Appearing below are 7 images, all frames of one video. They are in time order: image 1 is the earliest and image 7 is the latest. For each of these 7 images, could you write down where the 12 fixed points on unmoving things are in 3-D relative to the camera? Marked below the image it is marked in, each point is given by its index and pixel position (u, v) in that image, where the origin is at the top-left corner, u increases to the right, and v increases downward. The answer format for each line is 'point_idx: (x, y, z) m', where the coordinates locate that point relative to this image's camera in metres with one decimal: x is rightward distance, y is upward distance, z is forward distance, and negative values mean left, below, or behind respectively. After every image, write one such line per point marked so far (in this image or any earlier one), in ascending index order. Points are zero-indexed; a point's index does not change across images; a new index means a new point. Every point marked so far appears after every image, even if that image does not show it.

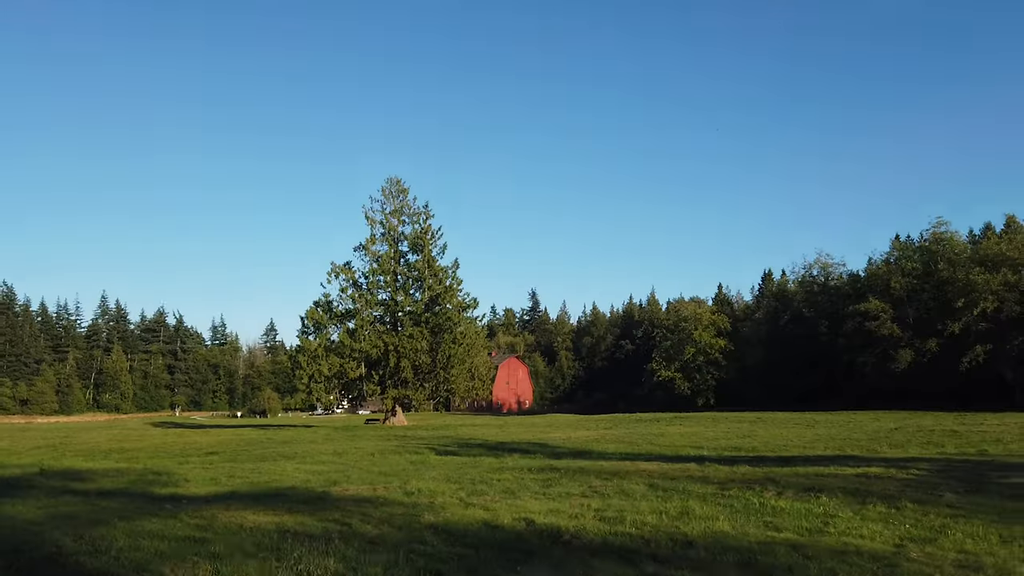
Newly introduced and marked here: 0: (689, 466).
0: (+3.4, -3.4, +13.9) m
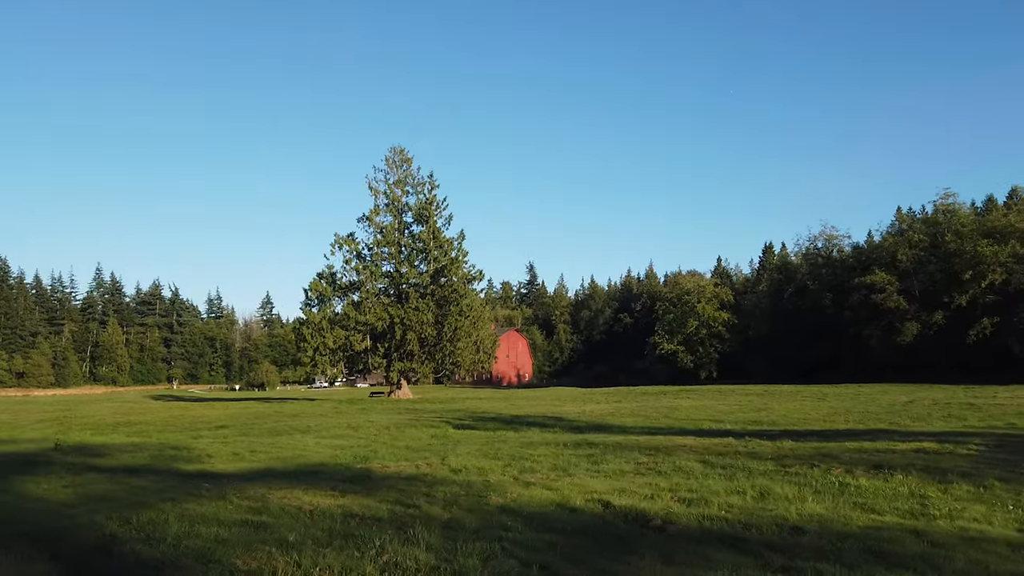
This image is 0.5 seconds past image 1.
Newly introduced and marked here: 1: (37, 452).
0: (+4.0, -2.8, +13.5) m
1: (-8.3, -2.9, +12.7) m
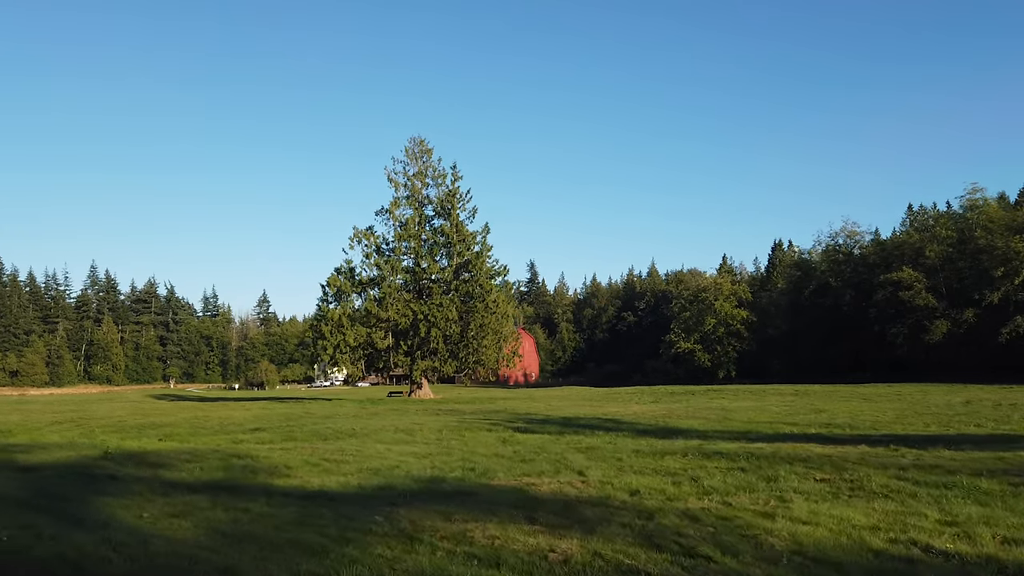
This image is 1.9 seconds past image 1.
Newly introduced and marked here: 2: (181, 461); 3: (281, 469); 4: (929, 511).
0: (+5.9, -2.6, +11.9) m
1: (-6.5, -2.6, +11.1) m
2: (-5.2, -2.8, +11.6) m
3: (-3.4, -2.7, +10.7) m
4: (+3.5, -1.9, +6.2) m
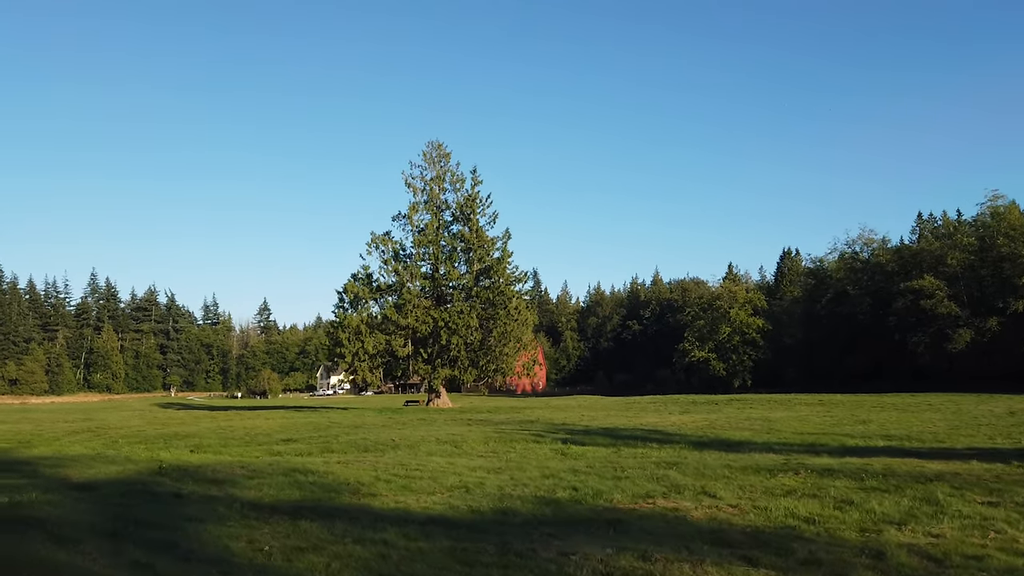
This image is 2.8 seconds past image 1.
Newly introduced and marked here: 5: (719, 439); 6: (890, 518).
0: (+7.2, -2.7, +10.9) m
1: (-5.2, -2.6, +10.1) m
2: (-3.9, -2.8, +10.6) m
3: (-2.1, -2.7, +9.7) m
4: (+4.9, -1.8, +5.2) m
5: (+5.6, -4.1, +19.7) m
6: (+3.3, -2.0, +6.5) m
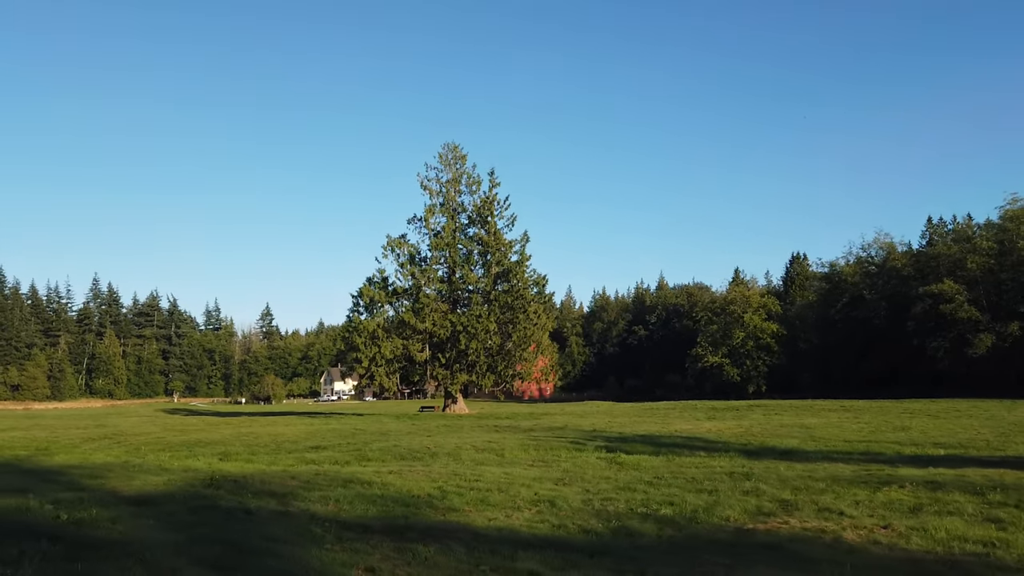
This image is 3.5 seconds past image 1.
0: (+8.2, -2.7, +10.2) m
1: (-4.1, -2.6, +9.4) m
2: (-2.9, -2.8, +9.9) m
3: (-1.0, -2.6, +9.0) m
4: (+5.9, -1.8, +4.5) m
5: (+6.7, -4.2, +19.0) m
6: (+4.4, -2.0, +5.8) m
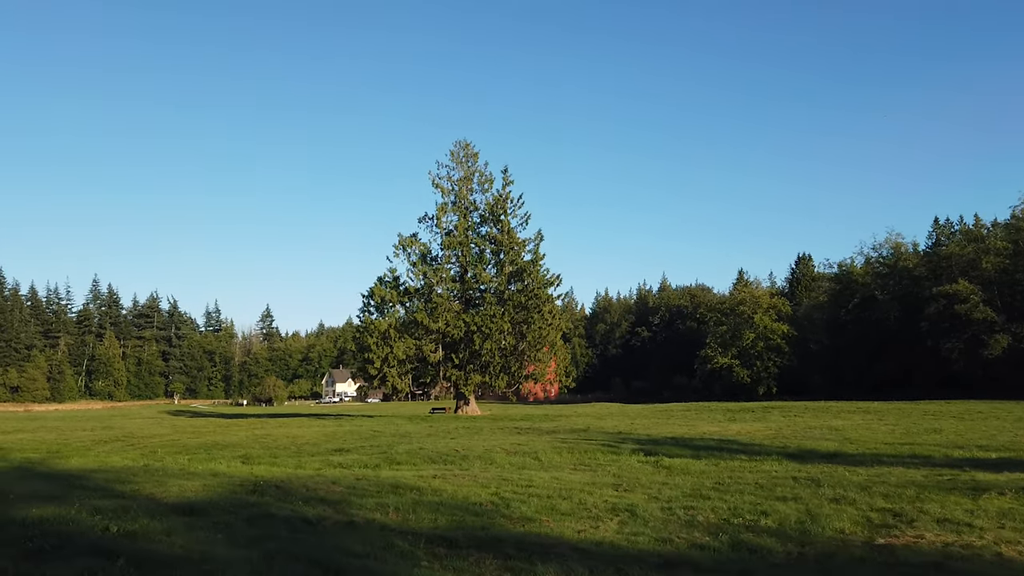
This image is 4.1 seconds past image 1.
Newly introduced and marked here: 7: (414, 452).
0: (+9.0, -2.6, +9.6) m
1: (-3.3, -2.5, +8.7) m
2: (-2.1, -2.7, +9.2) m
3: (-0.2, -2.5, +8.3) m
4: (+6.7, -1.7, +3.9) m
5: (+7.5, -4.1, +18.4) m
6: (+5.2, -1.9, +5.1) m
7: (-2.5, -4.2, +18.6) m
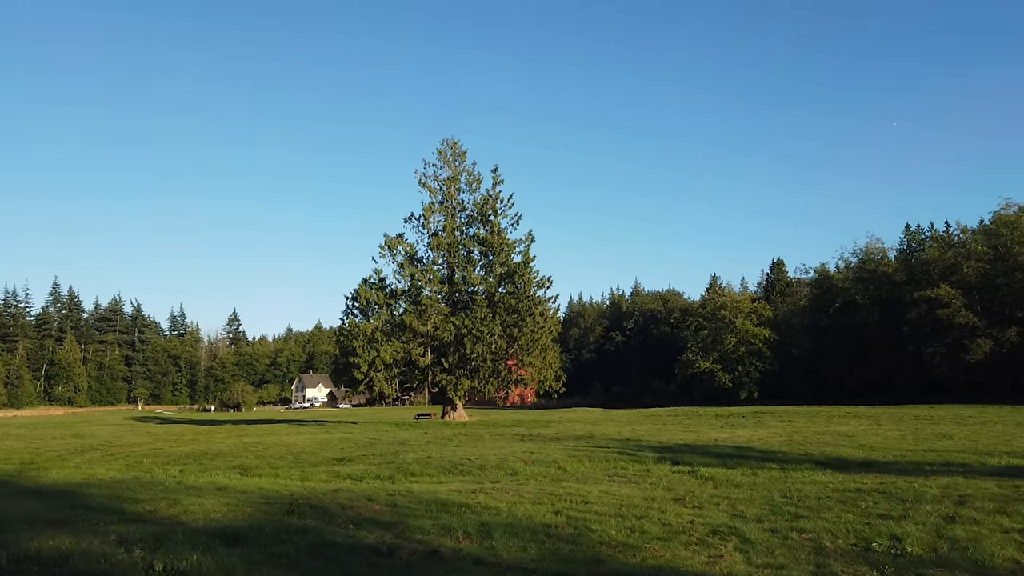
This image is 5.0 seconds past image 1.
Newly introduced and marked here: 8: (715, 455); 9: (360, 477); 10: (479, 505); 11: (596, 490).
0: (+9.8, -2.5, +9.0) m
1: (-2.5, -2.4, +7.6) m
2: (-1.3, -2.6, +8.1) m
3: (+0.6, -2.4, +7.3) m
4: (+7.7, -1.6, +3.2) m
5: (+7.9, -4.1, +17.6) m
6: (+6.2, -1.8, +4.3) m
7: (-2.1, -4.2, +17.5) m
8: (+5.2, -4.2, +18.4) m
9: (-3.0, -3.8, +14.3) m
10: (-0.5, -2.8, +9.3) m
11: (+1.3, -3.1, +11.2) m
